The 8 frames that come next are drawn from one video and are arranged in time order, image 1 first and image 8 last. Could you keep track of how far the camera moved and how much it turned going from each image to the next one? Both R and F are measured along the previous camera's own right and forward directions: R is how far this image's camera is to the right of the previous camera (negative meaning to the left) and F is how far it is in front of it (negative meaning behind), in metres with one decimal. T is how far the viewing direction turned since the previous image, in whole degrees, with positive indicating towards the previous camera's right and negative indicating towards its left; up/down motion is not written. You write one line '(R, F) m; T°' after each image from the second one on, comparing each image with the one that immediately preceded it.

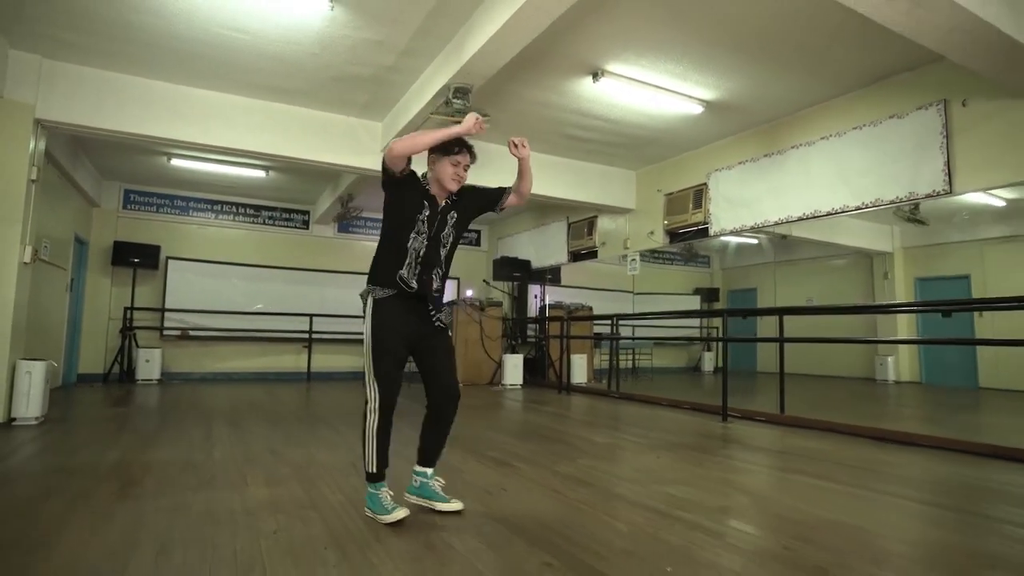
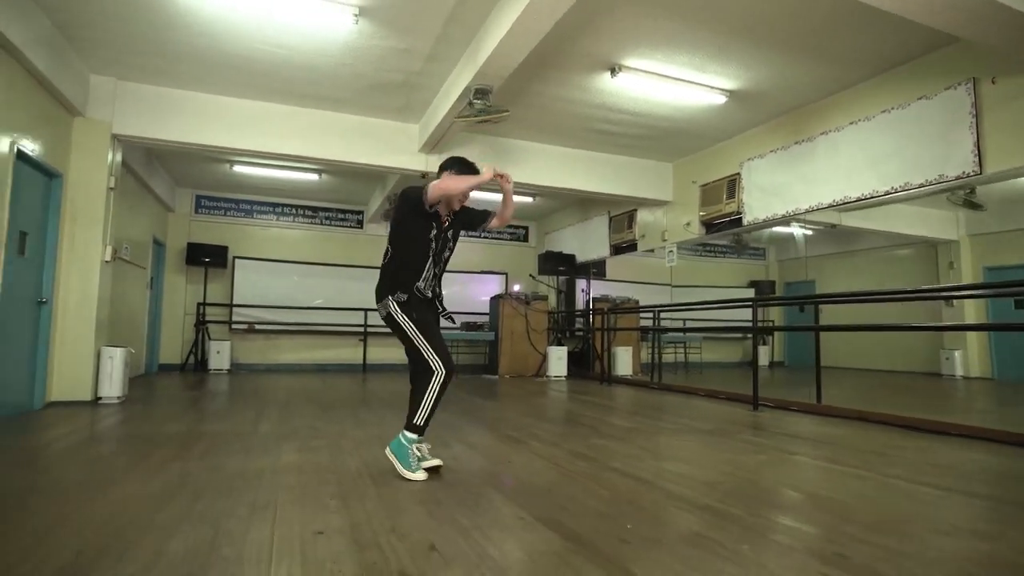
(+0.3, -0.2) m; -6°
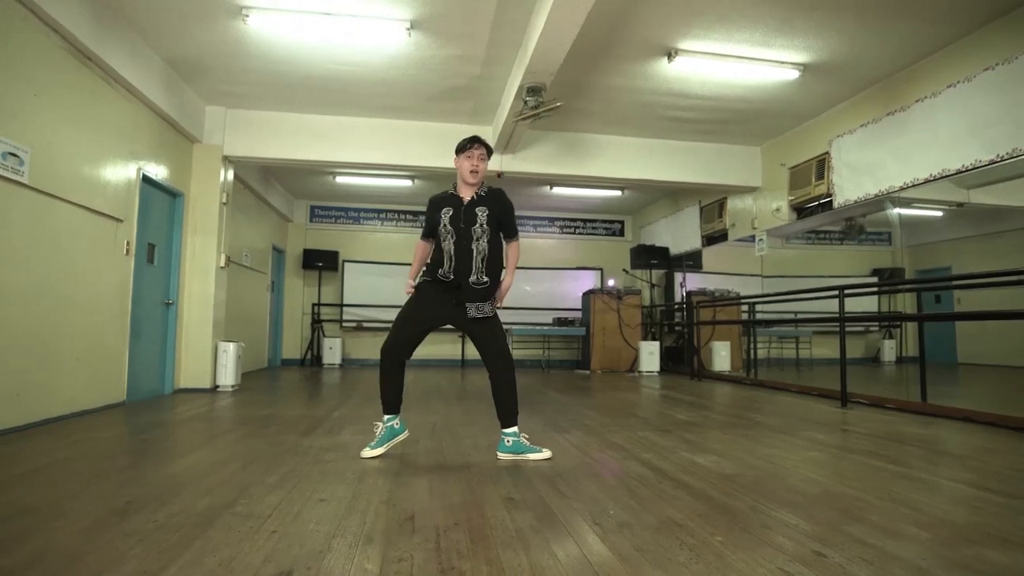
(+0.4, 0.0) m; -11°
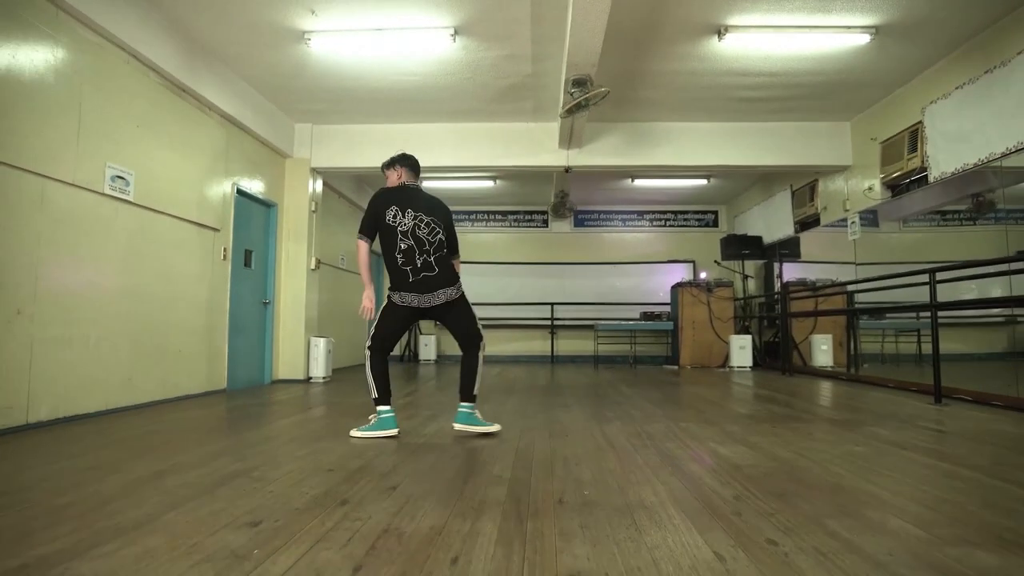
(+0.4, 0.0) m; -11°
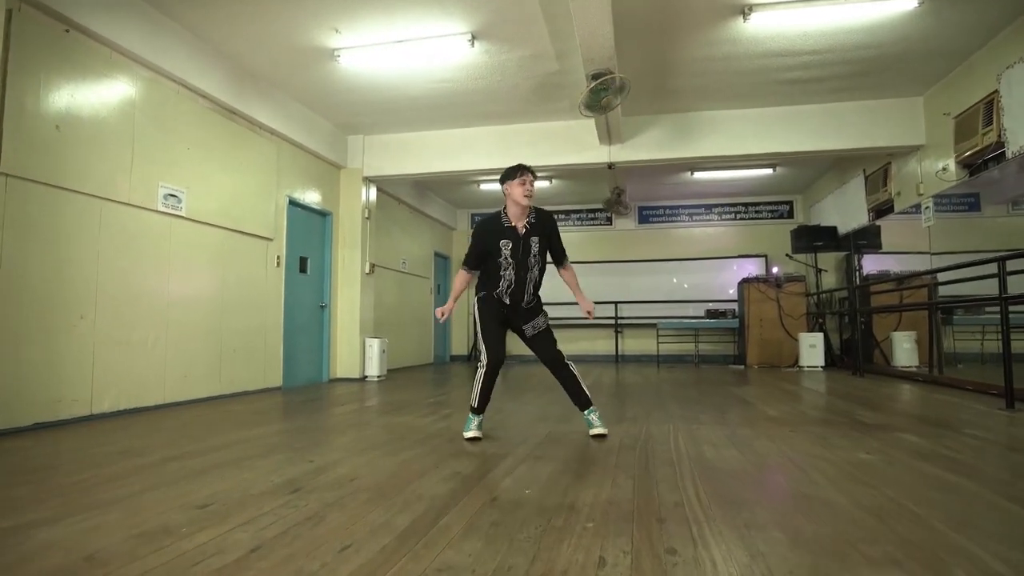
(+0.5, 0.0) m; -9°
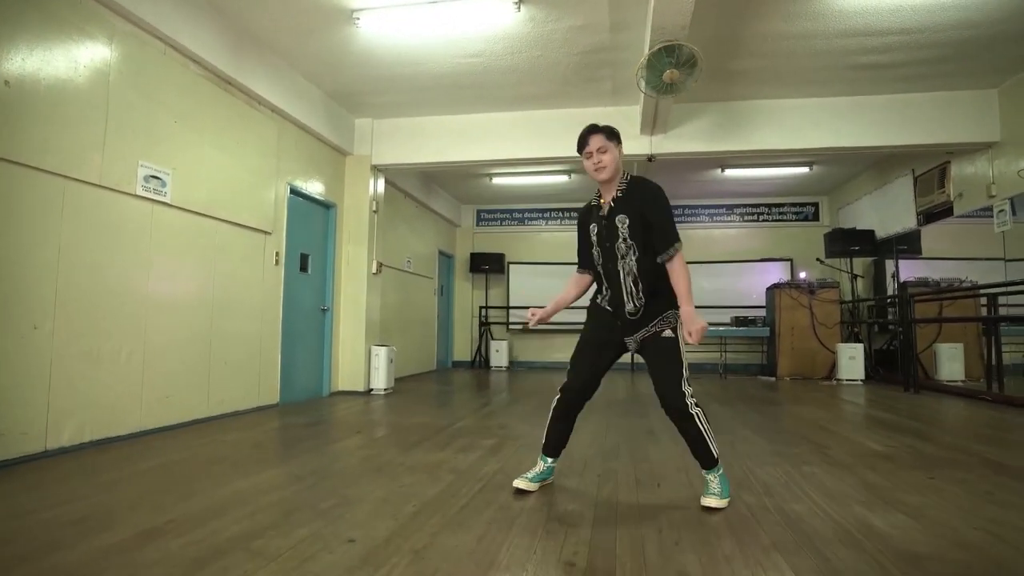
(-0.4, +0.6) m; +2°
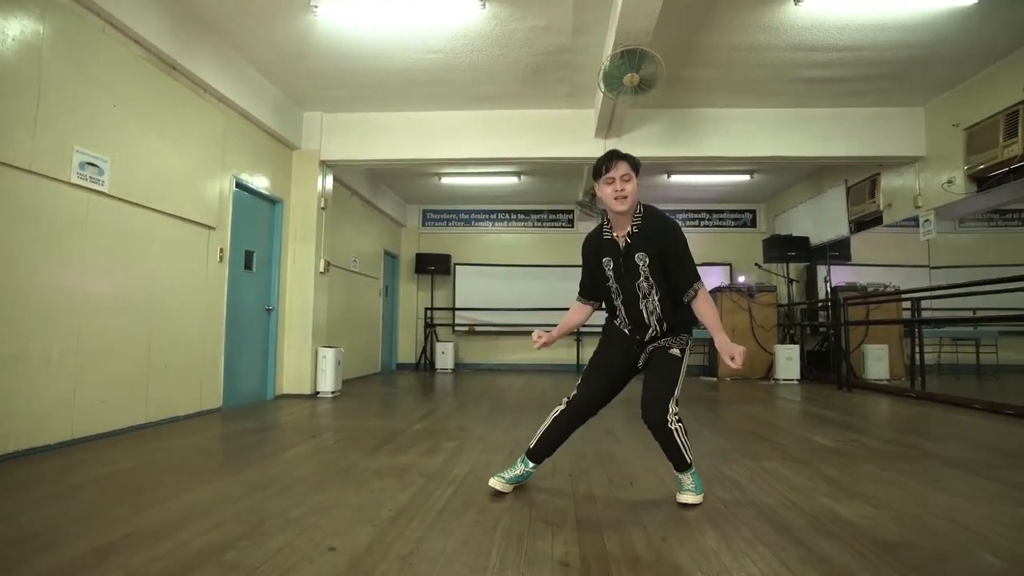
(-0.1, +0.1) m; +6°
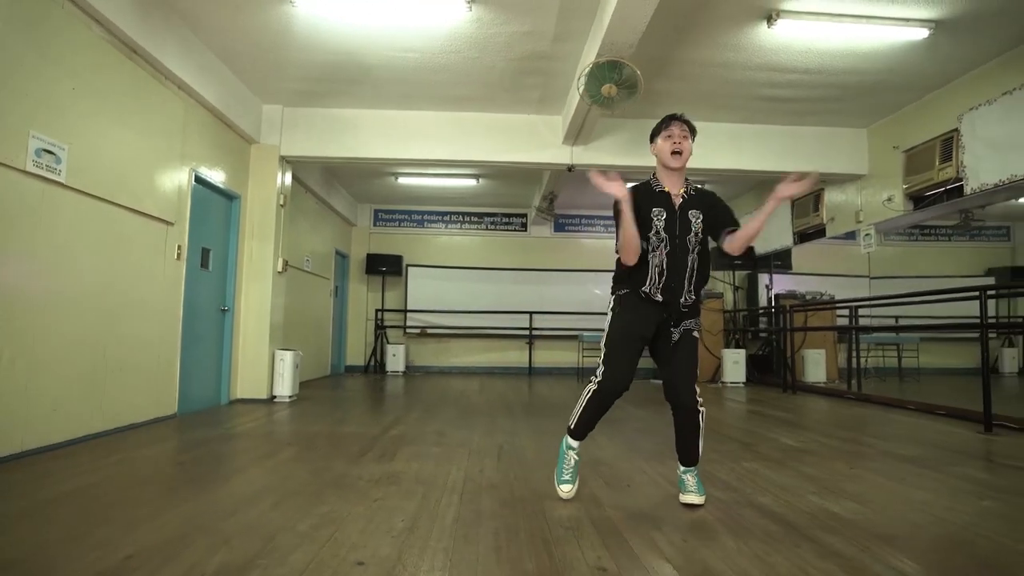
(-0.3, 0.0) m; +6°
